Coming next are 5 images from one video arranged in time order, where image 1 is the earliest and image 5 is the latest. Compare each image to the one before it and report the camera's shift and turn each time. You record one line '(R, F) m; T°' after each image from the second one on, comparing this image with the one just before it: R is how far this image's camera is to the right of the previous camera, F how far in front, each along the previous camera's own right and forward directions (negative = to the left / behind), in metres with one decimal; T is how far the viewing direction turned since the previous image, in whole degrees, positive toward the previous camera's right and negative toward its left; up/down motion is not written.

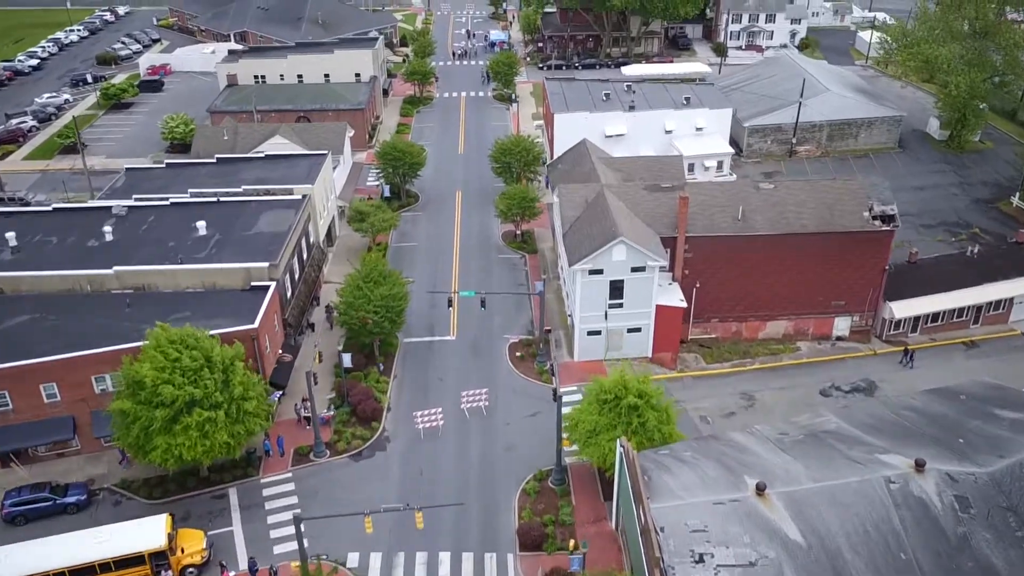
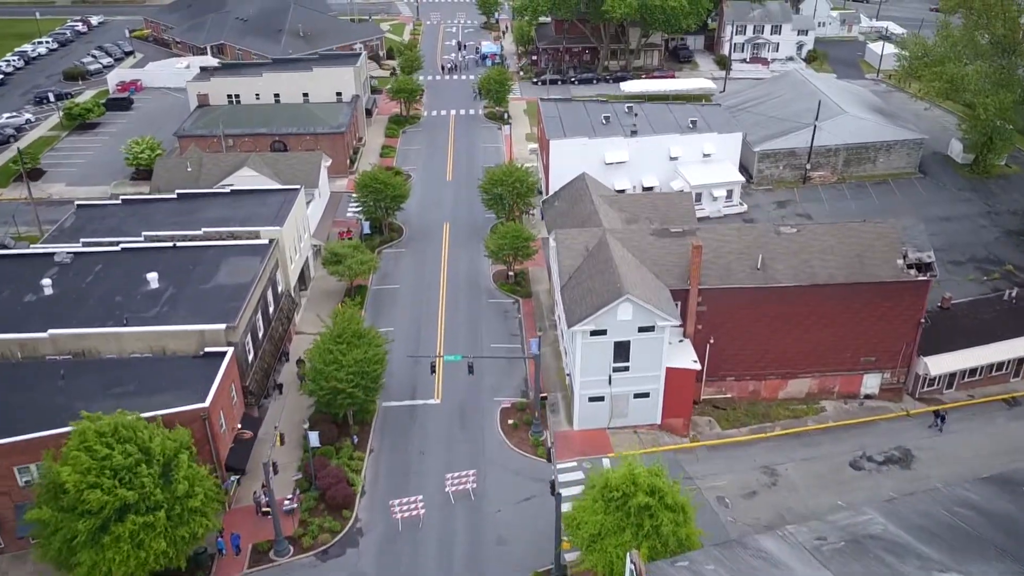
(+0.2, +5.7) m; 0°
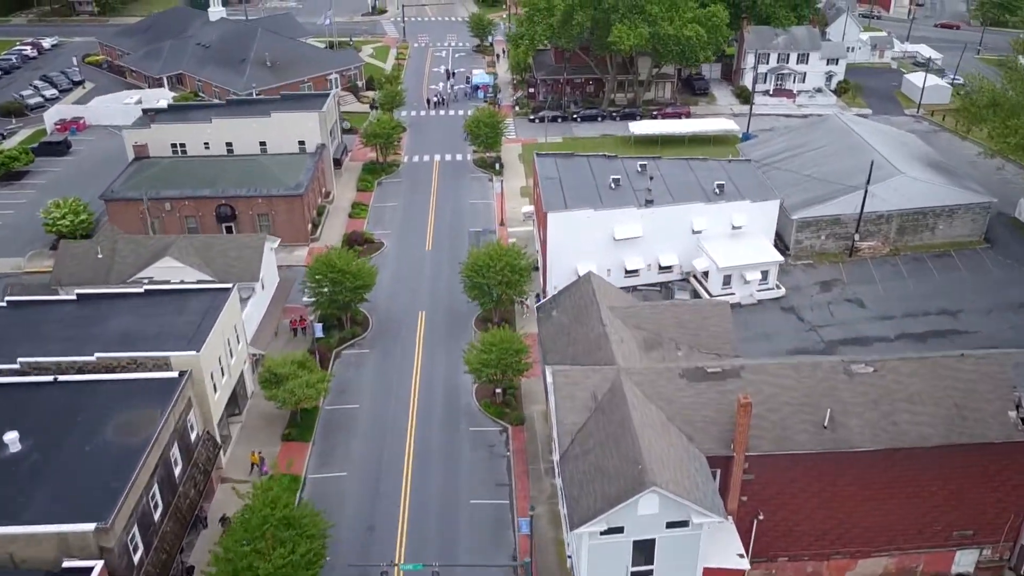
(+0.6, +11.5) m; 0°
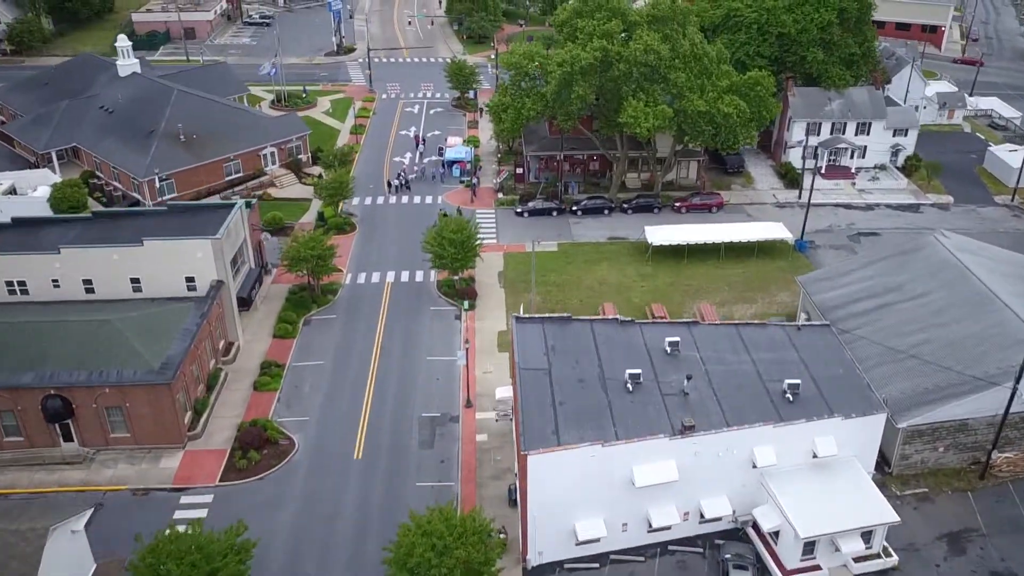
(+1.5, +19.7) m; 0°
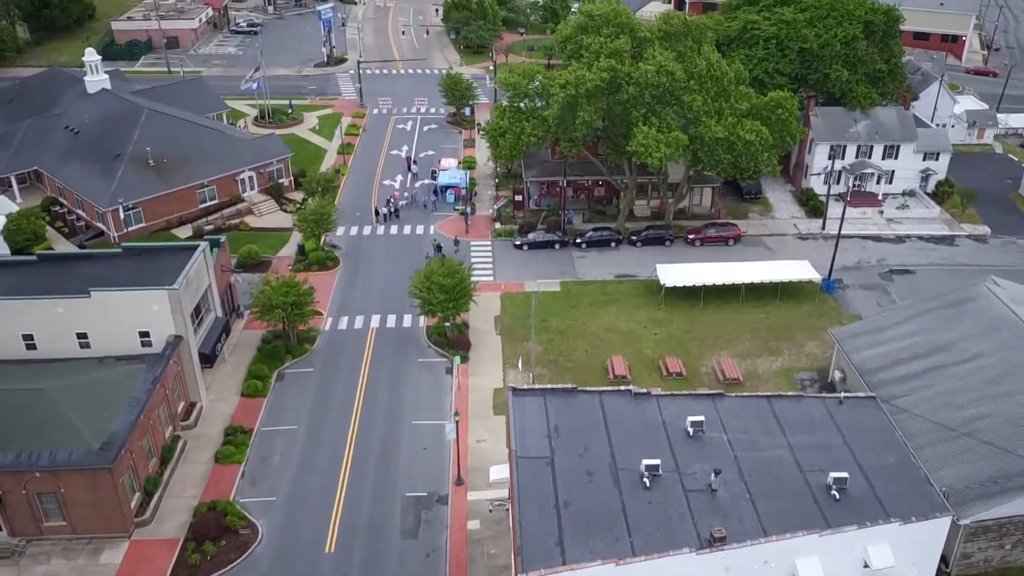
(+0.1, +5.7) m; 0°
